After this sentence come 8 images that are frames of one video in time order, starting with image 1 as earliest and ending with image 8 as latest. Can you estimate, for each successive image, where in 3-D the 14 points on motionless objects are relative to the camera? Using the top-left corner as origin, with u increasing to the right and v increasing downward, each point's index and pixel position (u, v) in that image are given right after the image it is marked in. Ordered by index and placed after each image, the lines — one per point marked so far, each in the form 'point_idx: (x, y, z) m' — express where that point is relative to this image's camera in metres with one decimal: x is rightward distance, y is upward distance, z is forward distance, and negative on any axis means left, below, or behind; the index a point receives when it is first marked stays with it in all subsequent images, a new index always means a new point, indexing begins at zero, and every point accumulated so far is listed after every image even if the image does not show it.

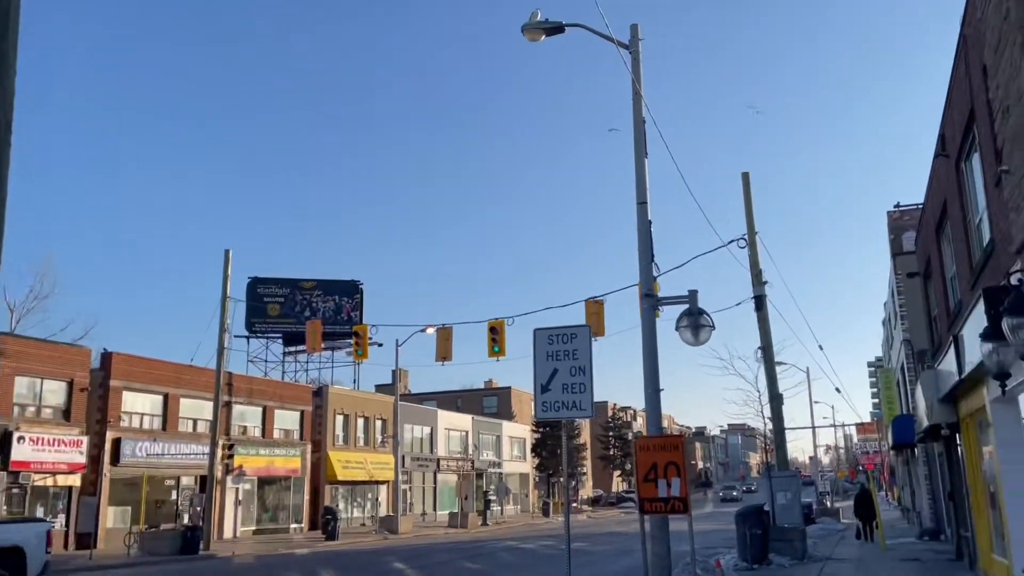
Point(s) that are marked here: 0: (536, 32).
0: (+0.5, +3.9, +13.8) m
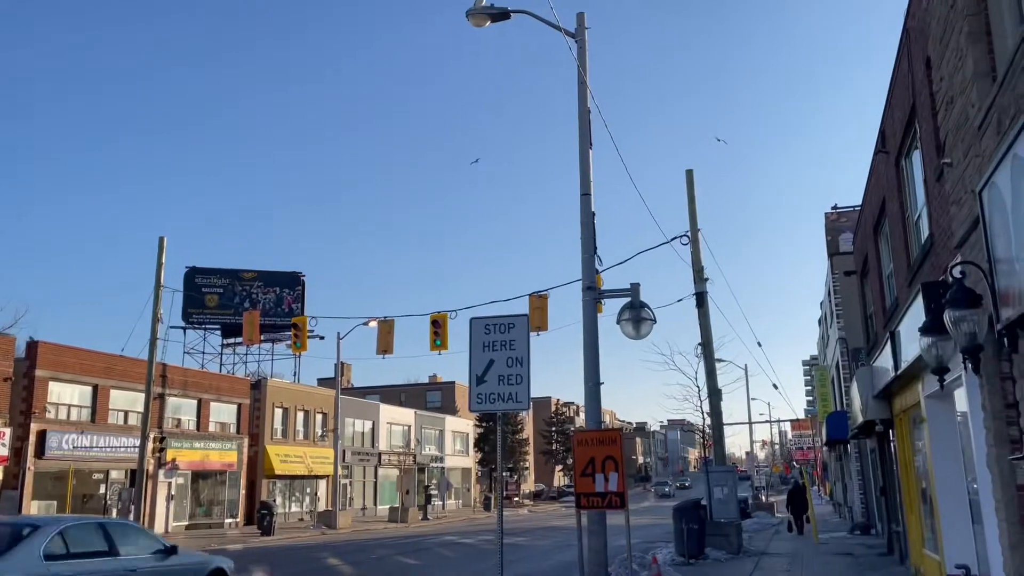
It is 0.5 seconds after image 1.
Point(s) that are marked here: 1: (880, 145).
0: (-0.3, +4.0, +13.6) m
1: (+5.5, +2.1, +12.9) m
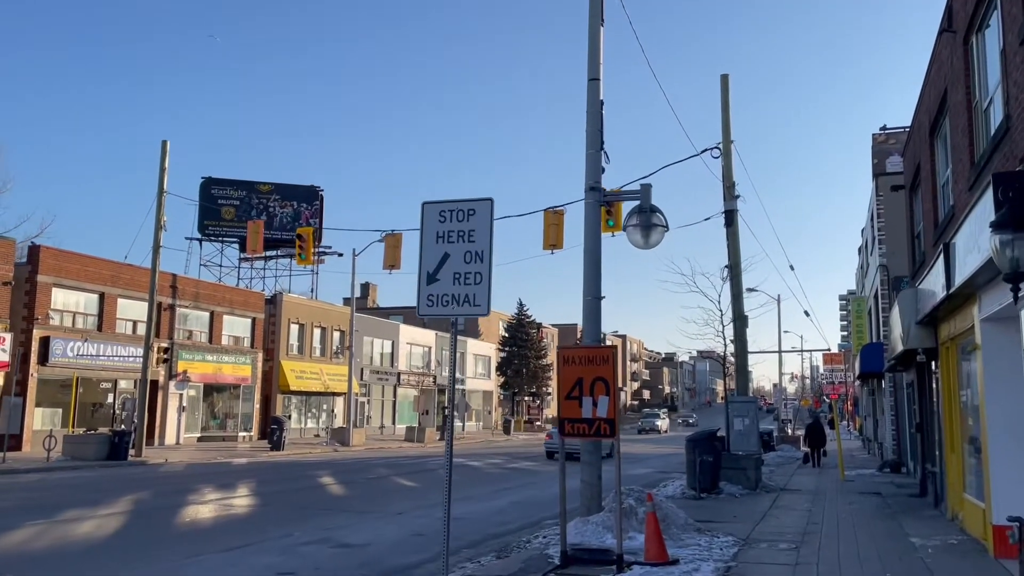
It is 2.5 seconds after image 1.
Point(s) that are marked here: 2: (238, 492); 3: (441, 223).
0: (-0.3, +5.4, +11.6) m
1: (+5.4, +3.3, +10.9) m
2: (-5.3, -3.9, +16.7) m
3: (-0.6, +0.5, +6.7) m
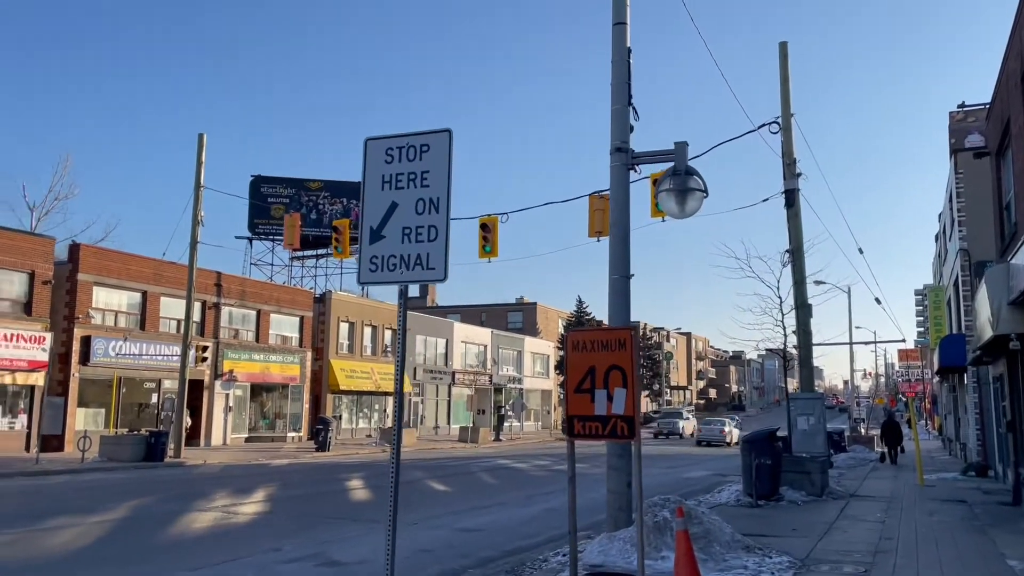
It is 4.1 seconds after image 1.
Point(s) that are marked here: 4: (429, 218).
0: (-0.2, +5.7, +10.1) m
1: (+5.5, +3.6, +8.9) m
2: (-4.7, -3.8, +15.6) m
3: (-0.8, +0.7, +5.3) m
4: (-0.5, +0.4, +5.1) m
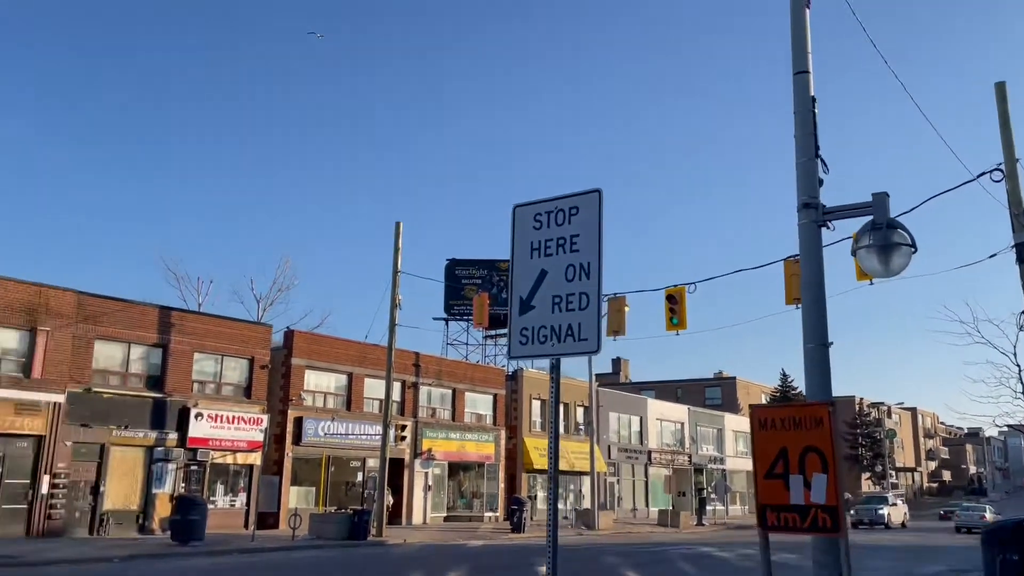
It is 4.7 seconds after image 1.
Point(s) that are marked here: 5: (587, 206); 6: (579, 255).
0: (+1.6, +4.8, +9.9) m
1: (+7.0, +3.1, +7.3) m
2: (-1.2, -5.2, +15.3) m
3: (+0.1, +0.3, +4.9) m
4: (+0.4, 0.0, +4.6) m
5: (+0.4, +0.4, +4.7) m
6: (+0.4, +0.2, +4.6) m
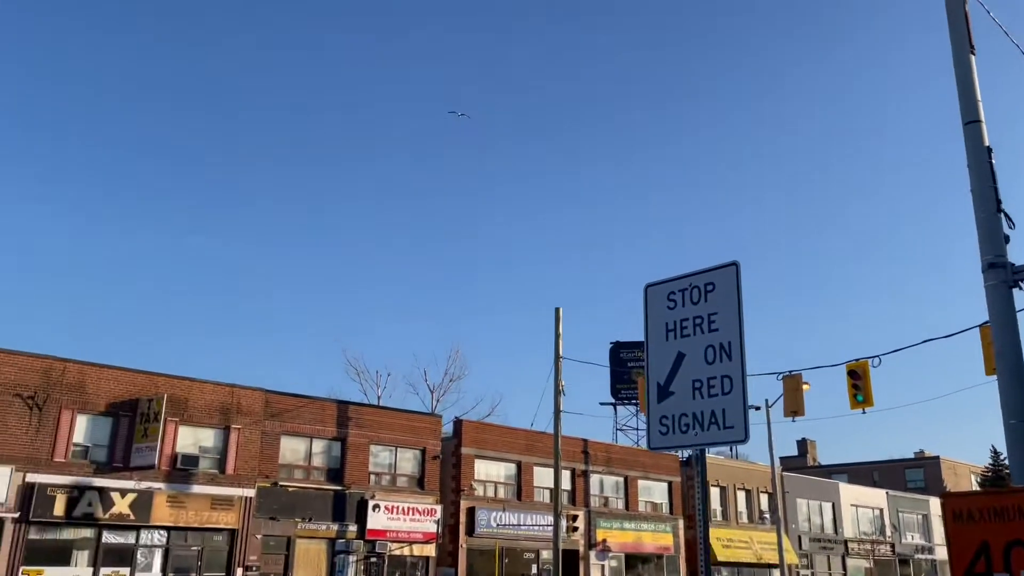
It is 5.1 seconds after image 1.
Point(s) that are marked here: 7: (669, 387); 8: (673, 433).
0: (+3.1, +4.0, +9.7) m
1: (+7.9, +2.9, +6.0) m
2: (+1.8, -6.6, +14.5) m
3: (+0.8, -0.1, +4.6) m
4: (+1.0, -0.4, +4.2) m
5: (+1.1, 0.0, +4.4) m
6: (+1.0, -0.2, +4.3) m
7: (+0.8, -0.5, +4.5) m
8: (+0.8, -0.7, +4.4) m
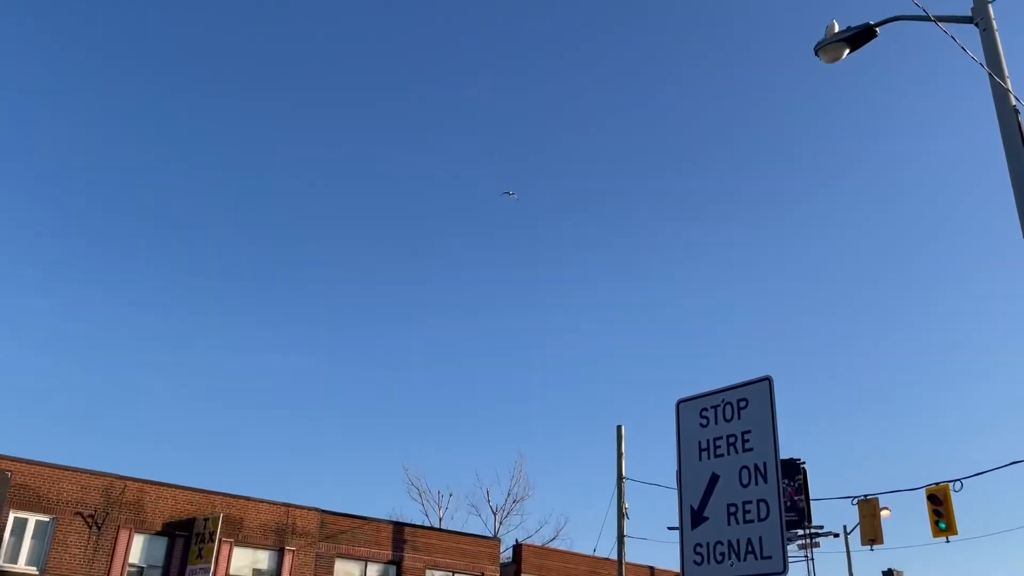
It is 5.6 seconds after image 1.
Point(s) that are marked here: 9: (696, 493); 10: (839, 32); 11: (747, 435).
0: (+3.6, +2.7, +9.7) m
1: (+8.1, +2.2, +5.5) m
2: (+2.6, -8.5, +13.1) m
3: (+0.9, -0.7, +4.3) m
4: (+1.1, -0.9, +3.9) m
5: (+1.1, -0.5, +4.1) m
6: (+1.1, -0.8, +4.0) m
7: (+0.9, -1.1, +4.1) m
8: (+0.9, -1.3, +4.0) m
9: (+0.9, -1.0, +4.2) m
10: (+3.4, +2.6, +8.9) m
11: (+1.1, -0.7, +4.0) m
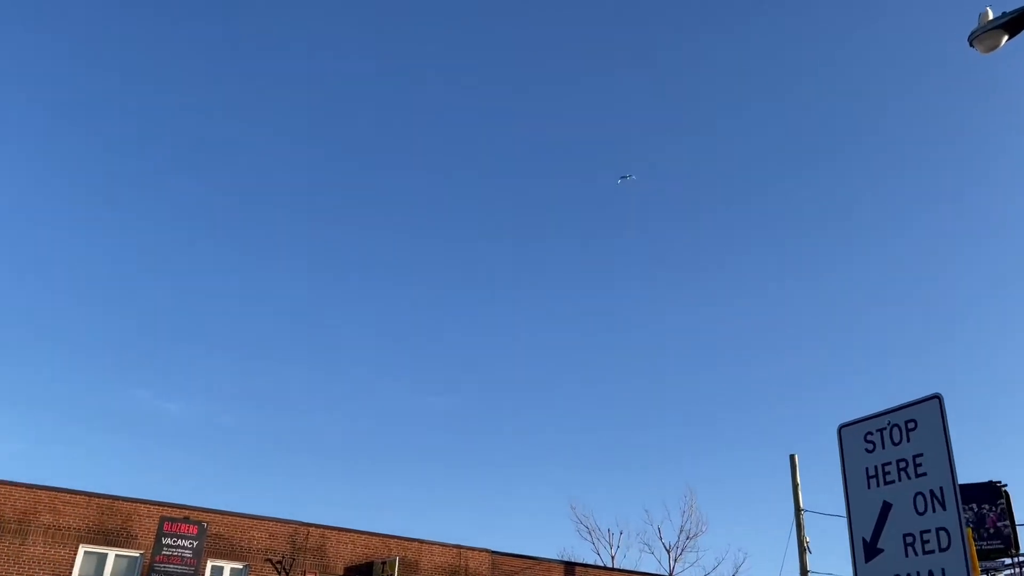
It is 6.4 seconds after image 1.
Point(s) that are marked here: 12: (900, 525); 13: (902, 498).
0: (+5.0, +2.7, +9.0) m
1: (+8.7, +2.6, +4.1) m
2: (+5.4, -8.7, +12.1) m
3: (+1.7, -0.8, +4.0) m
4: (+1.8, -1.0, +3.6) m
5: (+1.8, -0.6, +3.8) m
6: (+1.8, -0.8, +3.7) m
7: (+1.6, -1.1, +3.9) m
8: (+1.6, -1.3, +3.7) m
9: (+1.6, -1.1, +3.9) m
10: (+4.6, +2.6, +8.3) m
11: (+1.8, -0.7, +3.8) m
12: (+1.7, -1.0, +3.8) m
13: (+1.7, -0.9, +3.8) m
